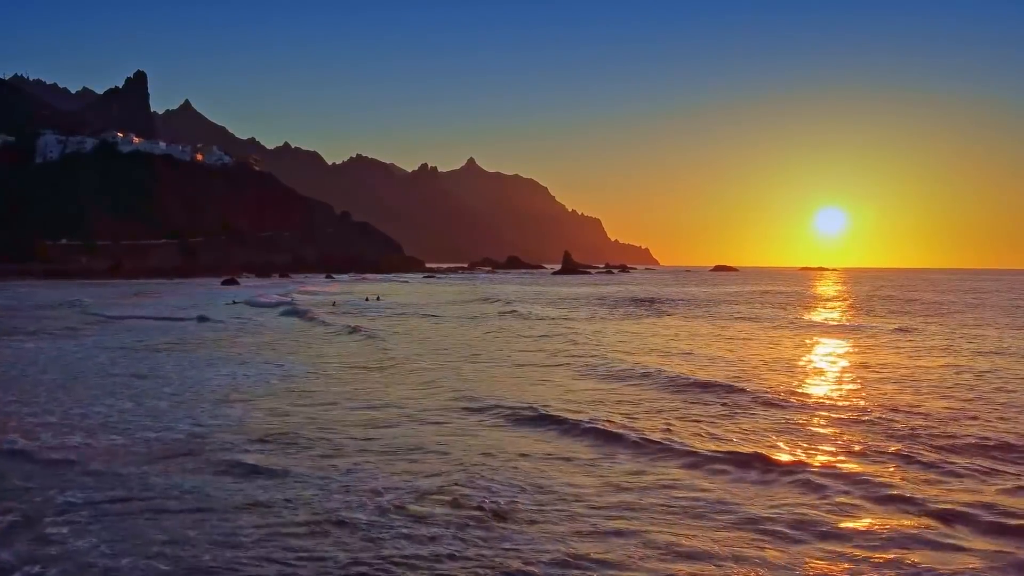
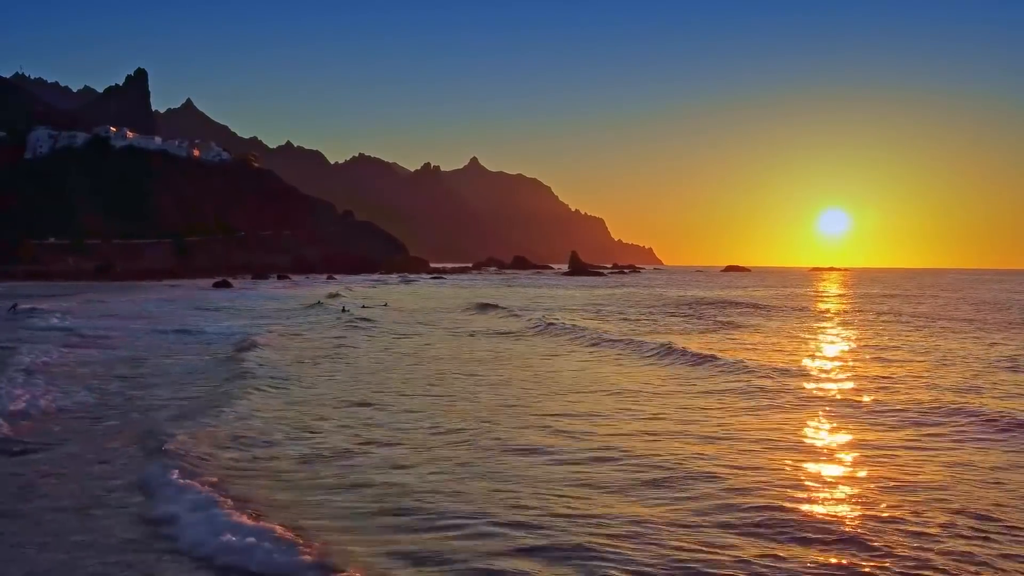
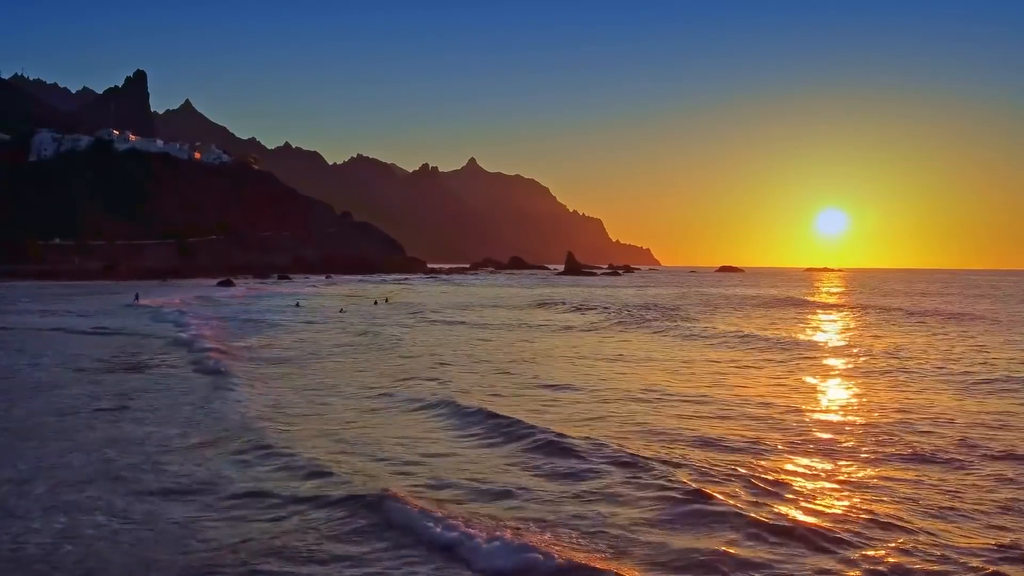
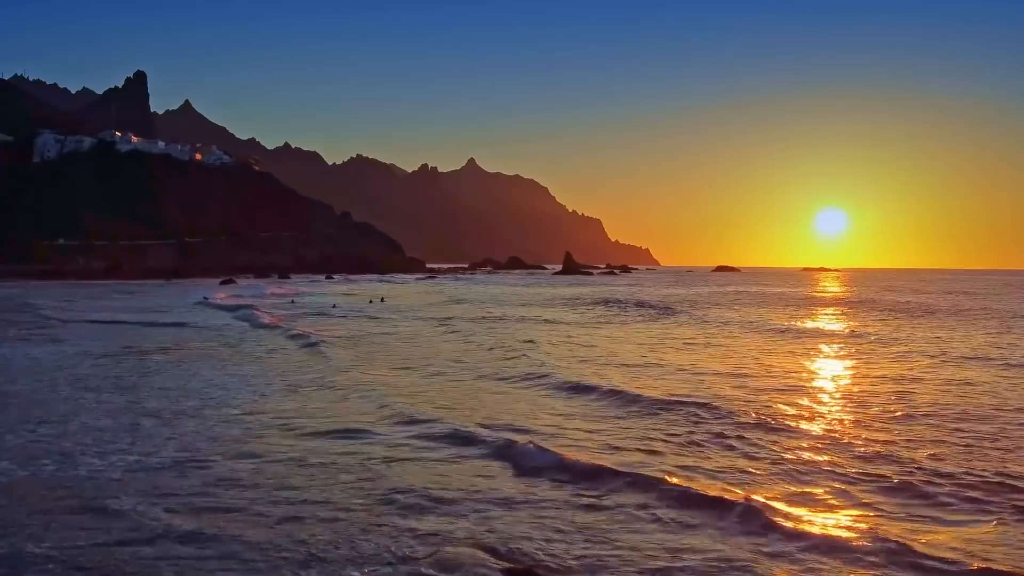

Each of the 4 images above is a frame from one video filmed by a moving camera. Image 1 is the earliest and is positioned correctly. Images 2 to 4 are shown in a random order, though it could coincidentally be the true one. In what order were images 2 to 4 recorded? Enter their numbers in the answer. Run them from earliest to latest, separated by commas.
4, 3, 2
